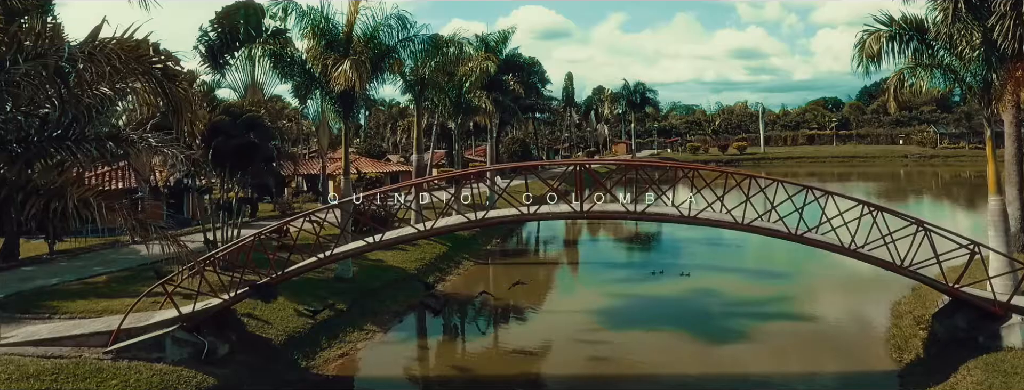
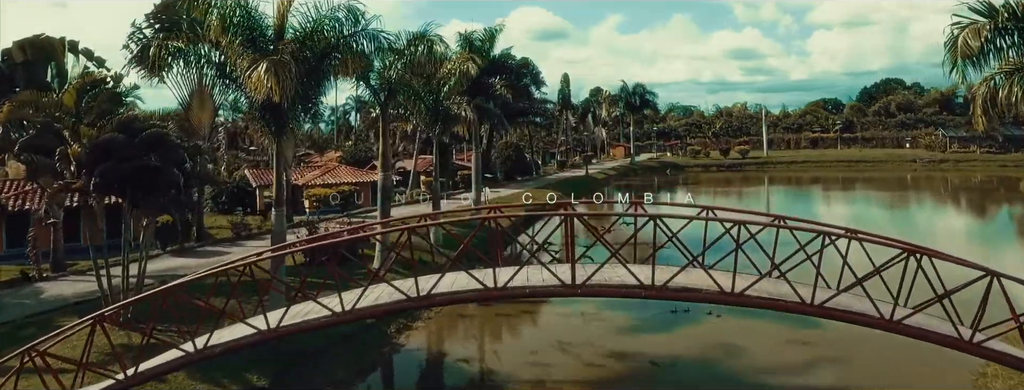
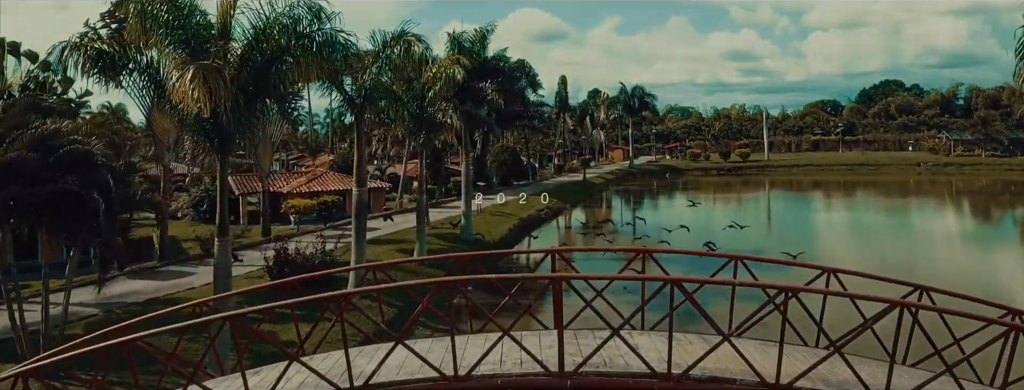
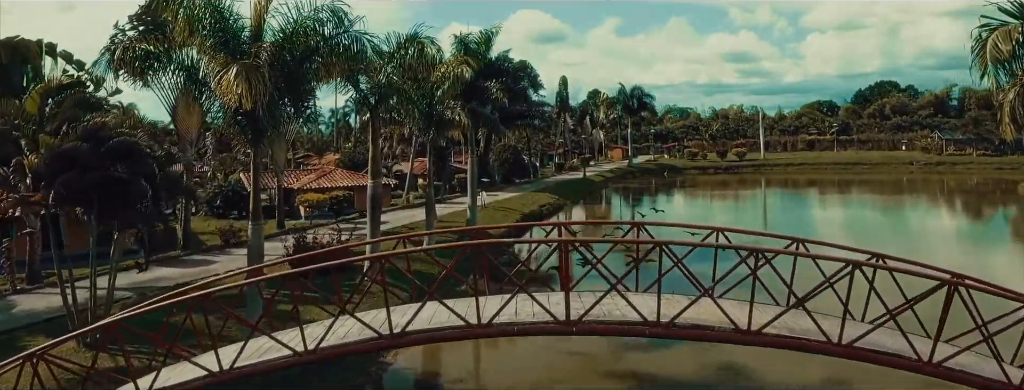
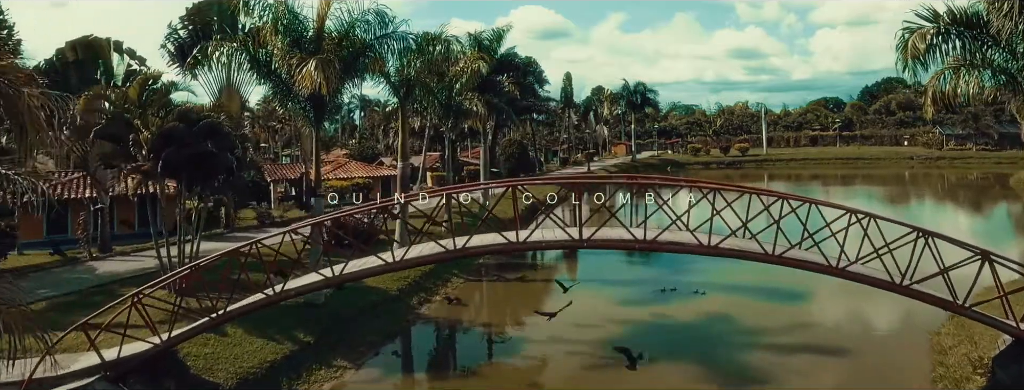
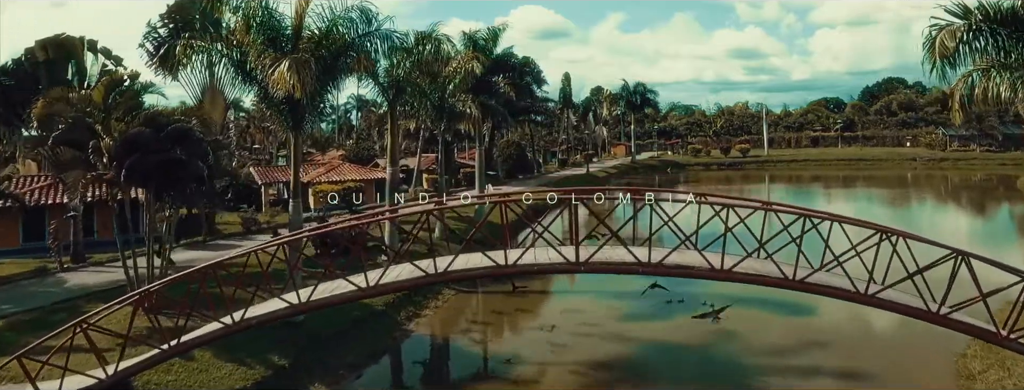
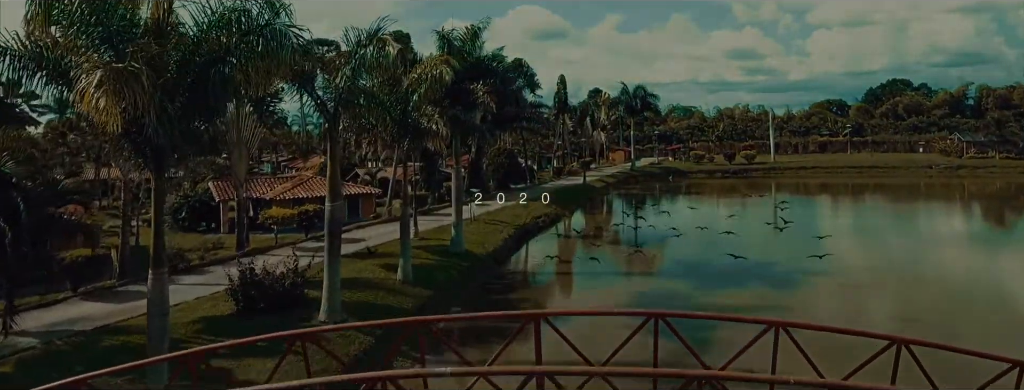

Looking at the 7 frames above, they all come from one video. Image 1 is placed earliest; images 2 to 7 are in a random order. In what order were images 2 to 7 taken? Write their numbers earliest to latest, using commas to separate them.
5, 6, 2, 4, 3, 7
